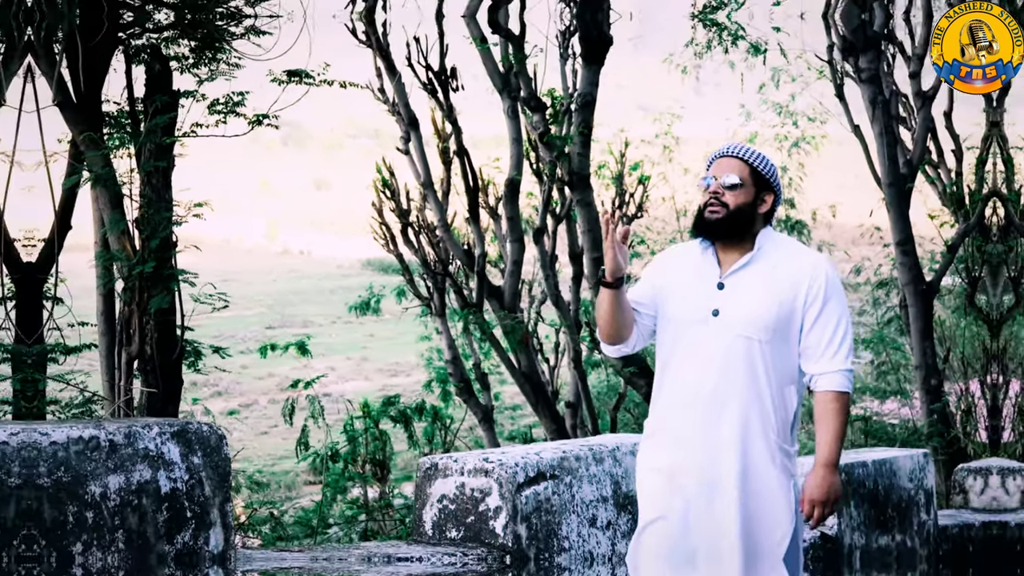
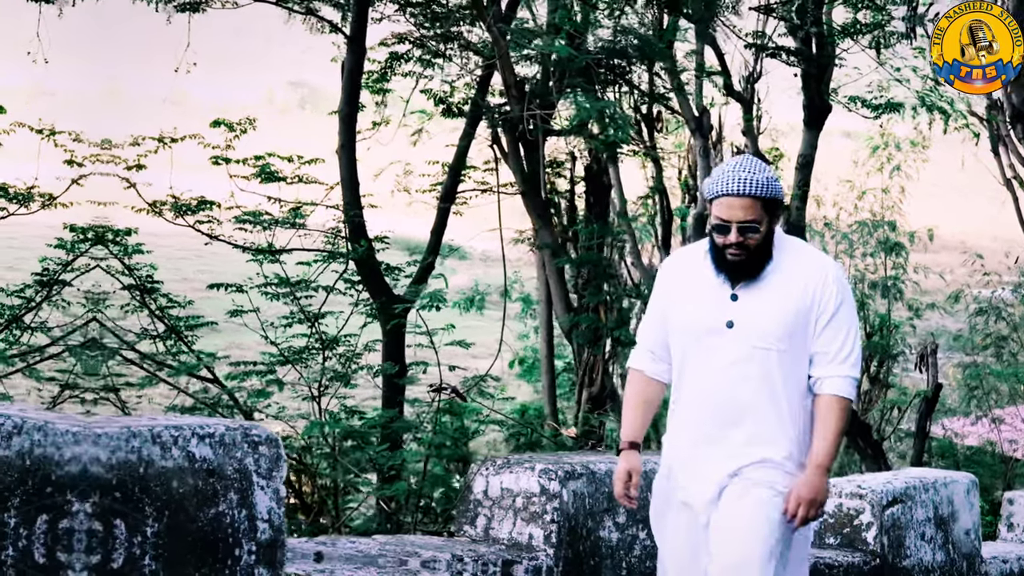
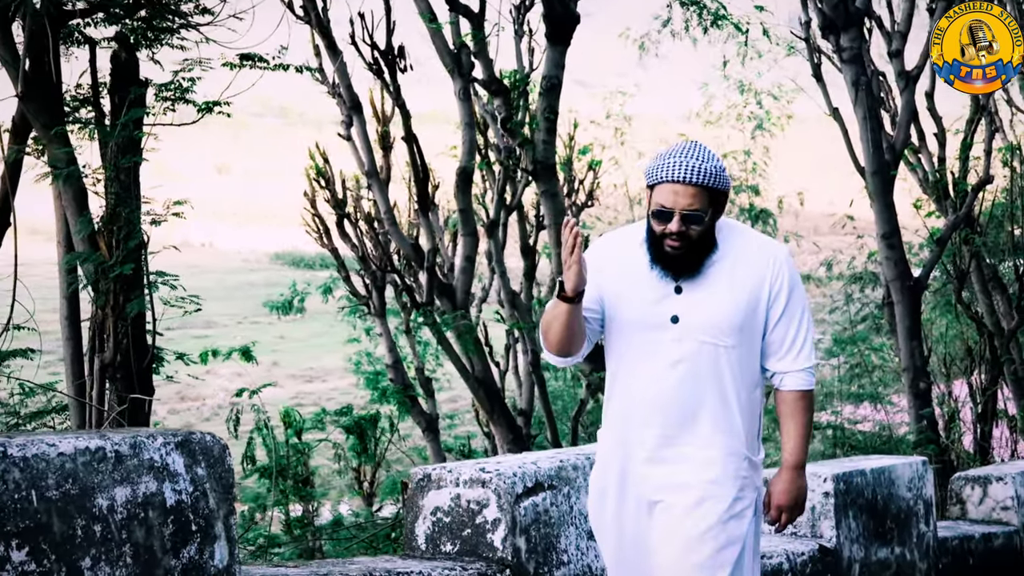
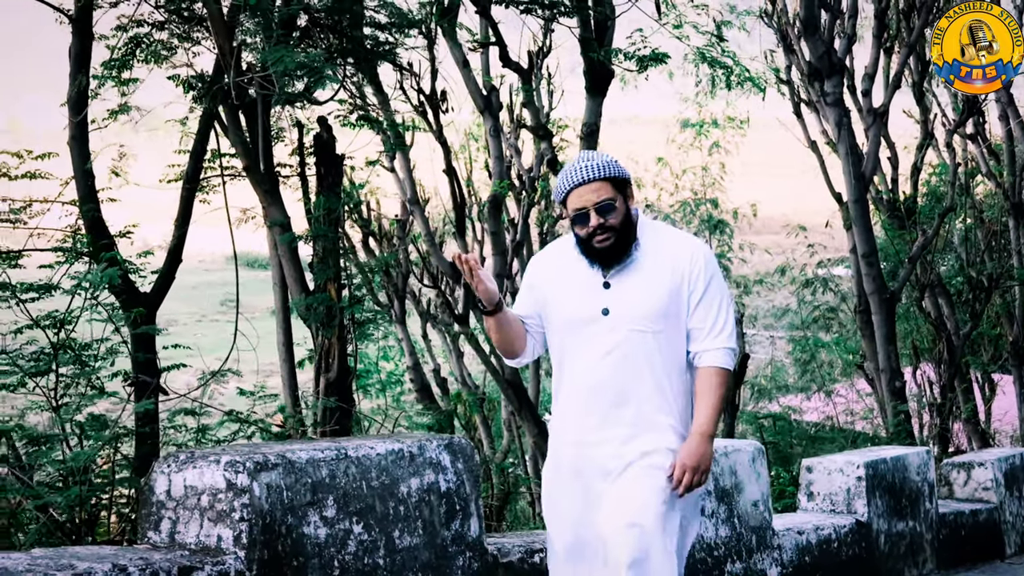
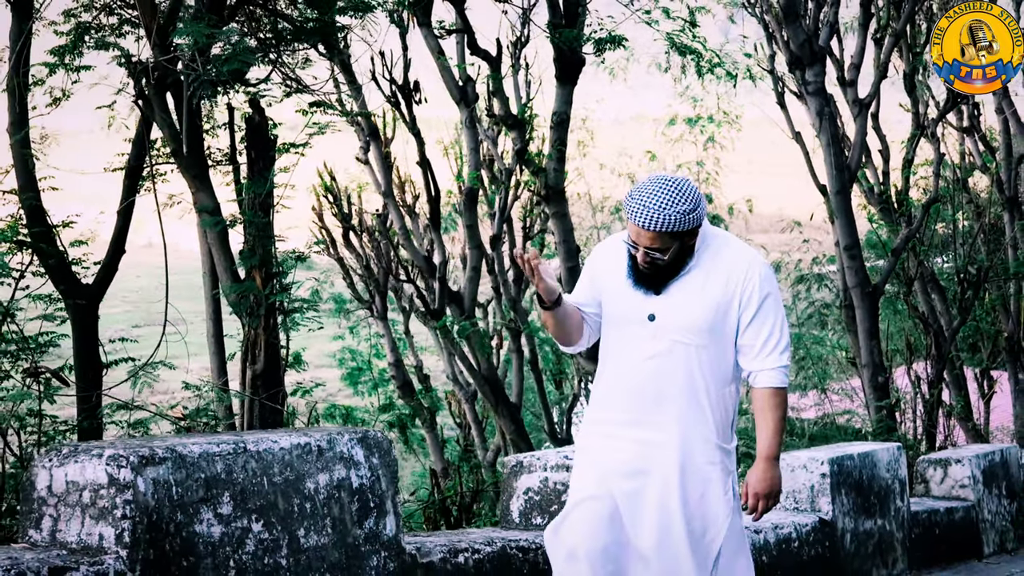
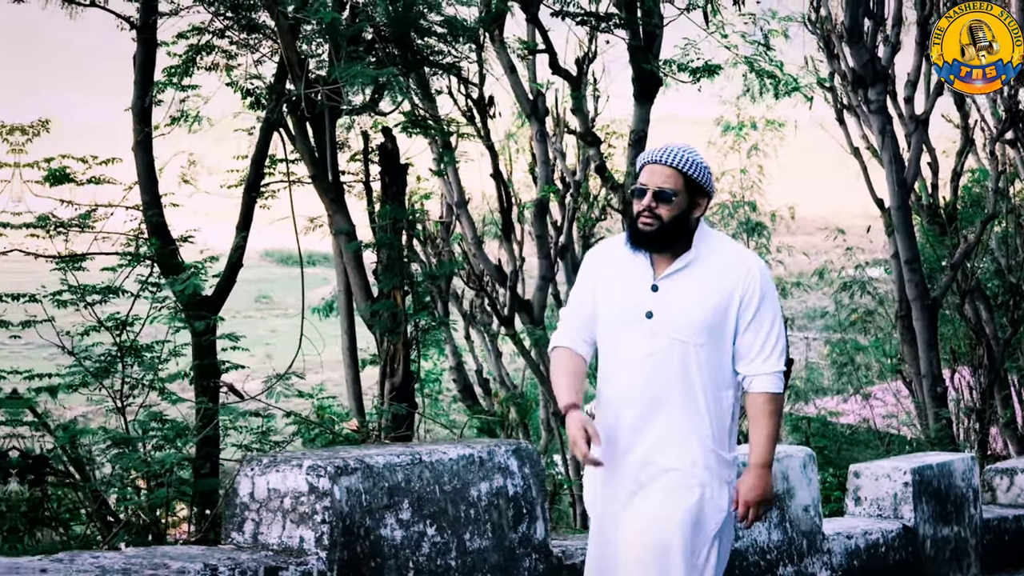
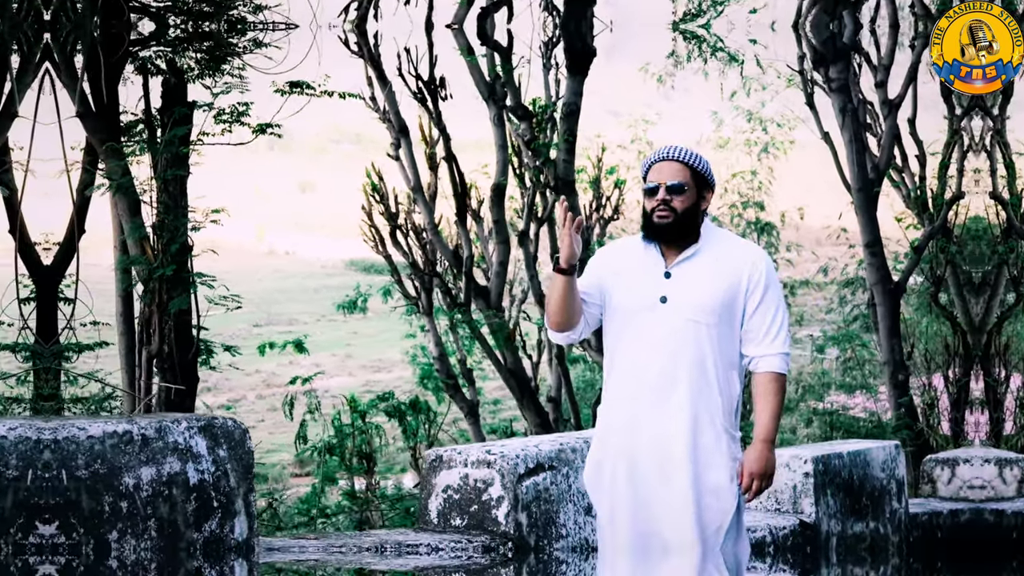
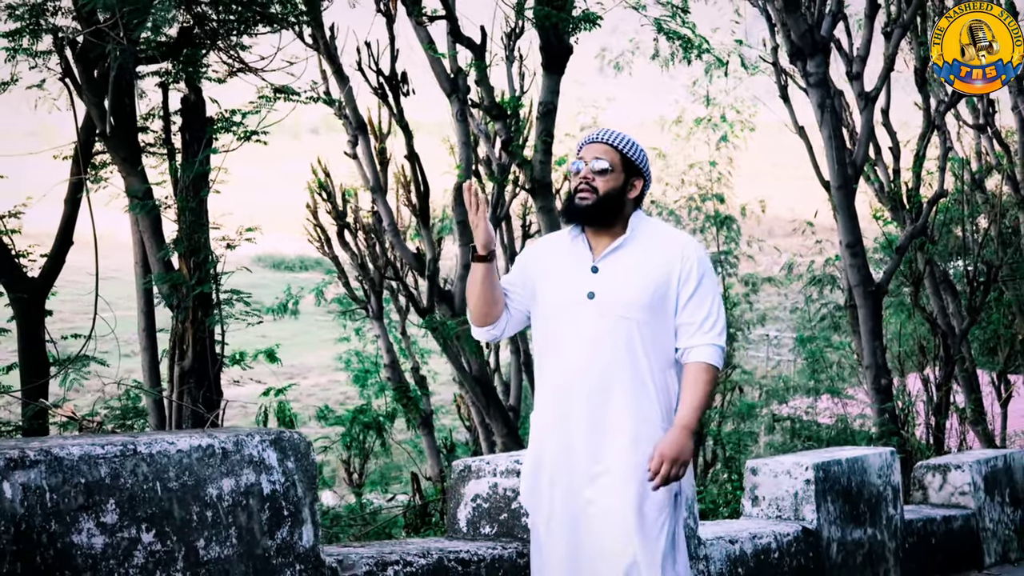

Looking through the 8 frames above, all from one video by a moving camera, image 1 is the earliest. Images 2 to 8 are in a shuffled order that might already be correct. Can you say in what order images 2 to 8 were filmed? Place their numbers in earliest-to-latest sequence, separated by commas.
7, 3, 8, 5, 4, 6, 2
